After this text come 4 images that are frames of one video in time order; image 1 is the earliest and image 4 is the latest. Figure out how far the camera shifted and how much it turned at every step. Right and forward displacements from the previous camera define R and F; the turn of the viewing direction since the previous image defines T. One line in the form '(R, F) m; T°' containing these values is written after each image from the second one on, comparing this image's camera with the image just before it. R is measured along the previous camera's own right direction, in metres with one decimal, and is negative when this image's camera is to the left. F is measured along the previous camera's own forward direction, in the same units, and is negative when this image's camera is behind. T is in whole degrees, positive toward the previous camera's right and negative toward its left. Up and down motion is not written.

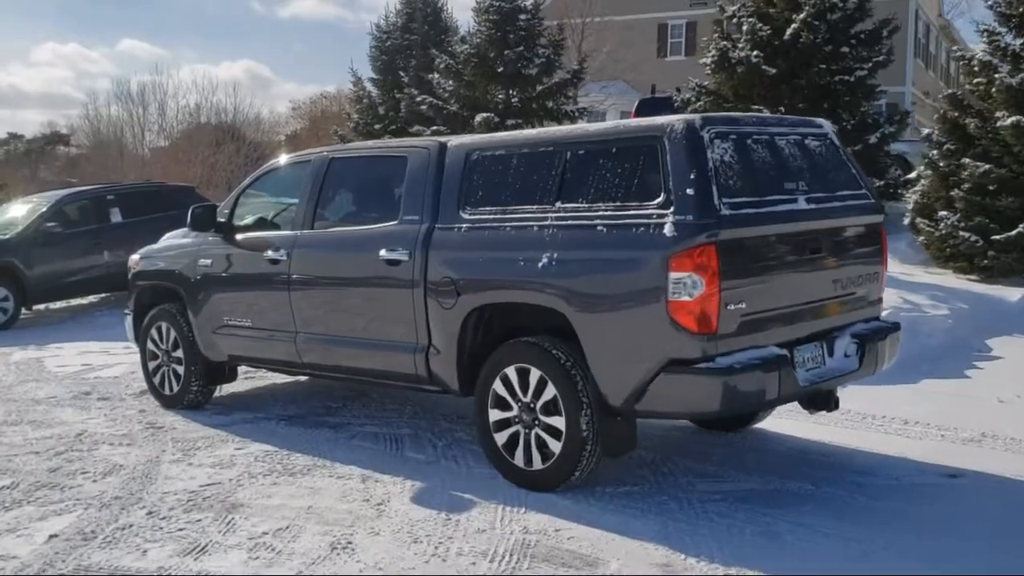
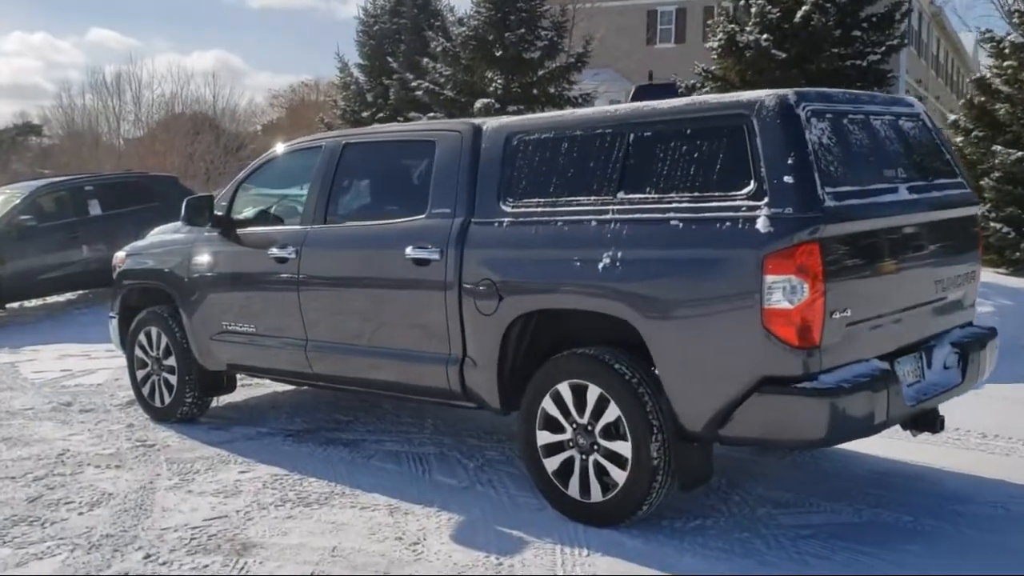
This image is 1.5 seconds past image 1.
(-0.3, +0.7) m; +1°
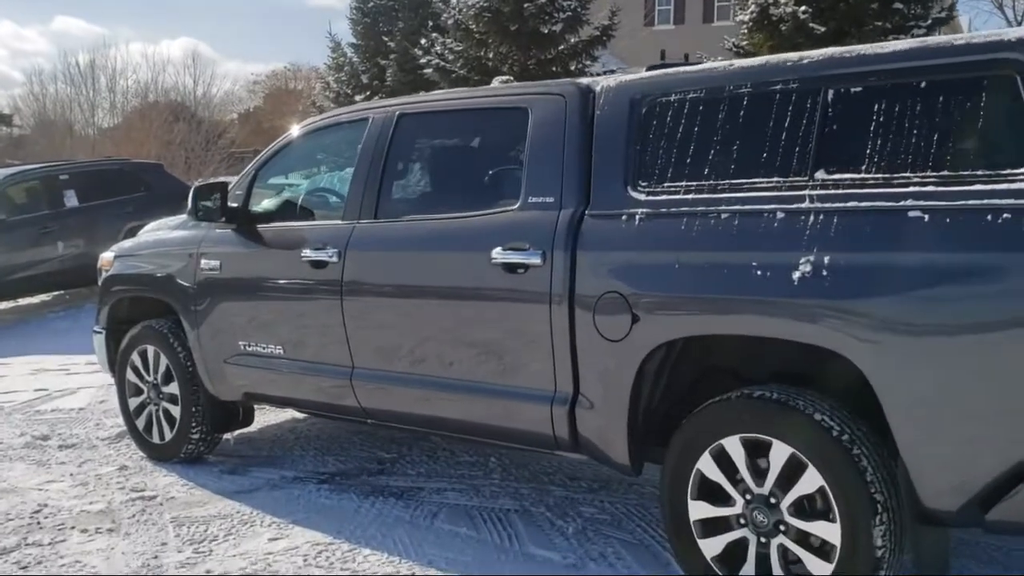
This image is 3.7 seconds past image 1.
(-0.5, +1.2) m; +1°
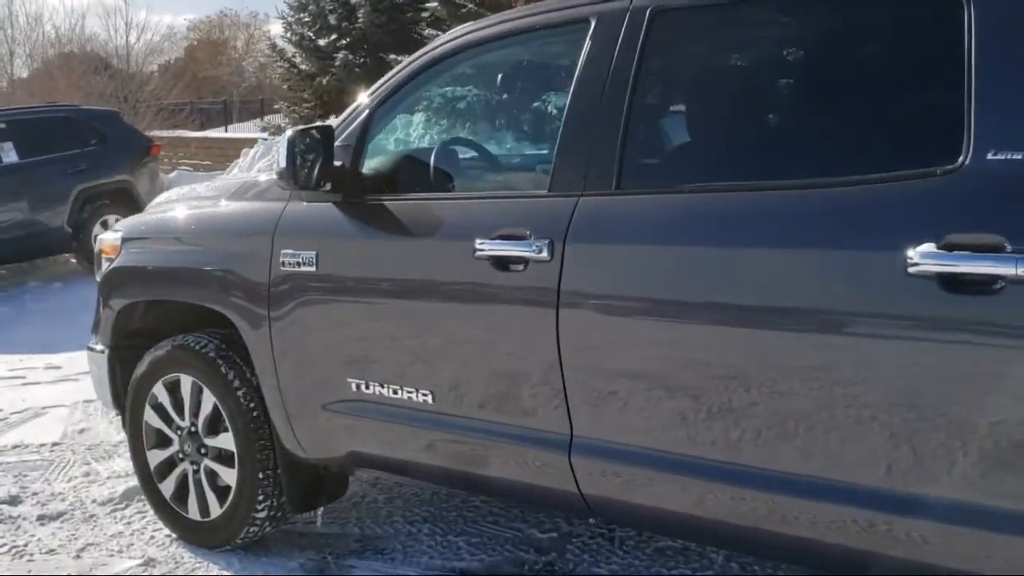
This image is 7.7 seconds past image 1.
(-1.0, +1.8) m; +4°
